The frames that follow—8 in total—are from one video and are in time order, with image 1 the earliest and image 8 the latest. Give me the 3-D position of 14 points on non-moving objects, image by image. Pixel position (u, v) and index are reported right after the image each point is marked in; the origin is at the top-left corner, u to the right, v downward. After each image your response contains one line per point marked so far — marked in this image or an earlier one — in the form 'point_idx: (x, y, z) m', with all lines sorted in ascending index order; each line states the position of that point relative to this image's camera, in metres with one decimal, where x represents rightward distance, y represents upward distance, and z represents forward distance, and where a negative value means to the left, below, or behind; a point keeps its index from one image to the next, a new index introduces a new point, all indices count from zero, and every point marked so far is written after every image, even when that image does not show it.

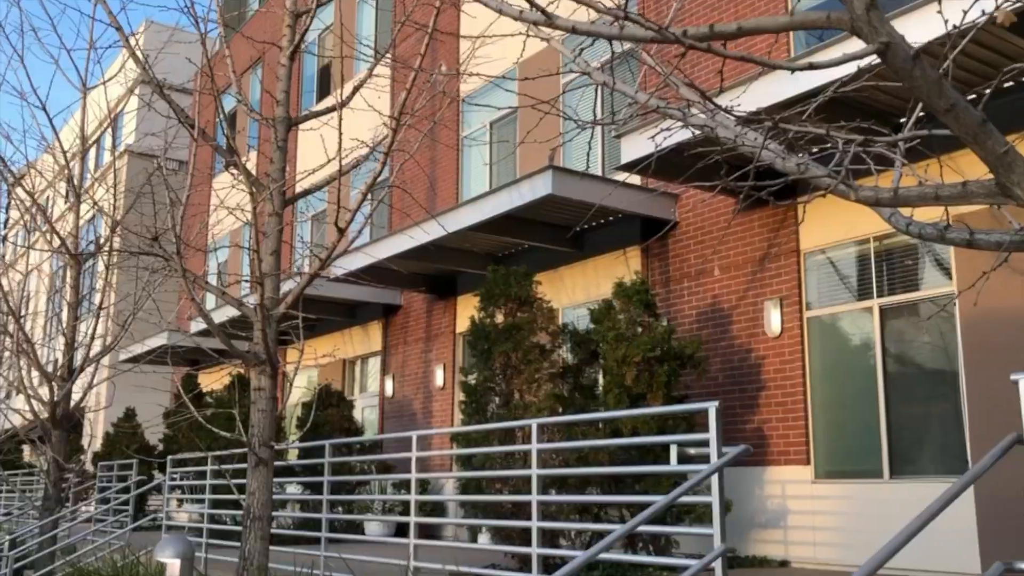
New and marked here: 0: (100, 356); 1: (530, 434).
0: (-5.0, -0.8, +11.5) m
1: (+0.2, -1.3, +8.3) m
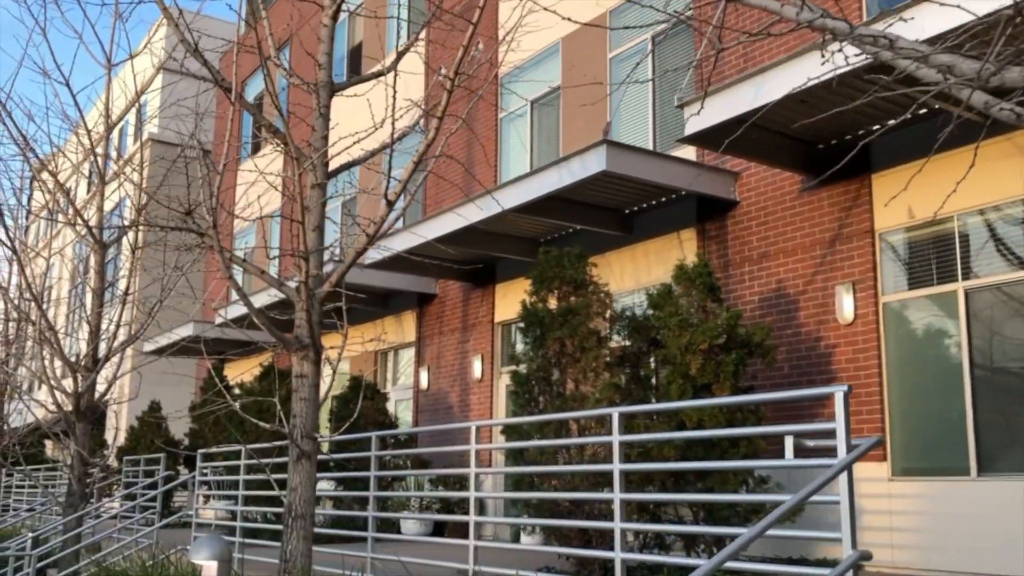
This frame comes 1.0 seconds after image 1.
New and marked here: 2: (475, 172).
0: (-4.5, -0.7, +11.0) m
1: (+0.6, -1.1, +7.7) m
2: (-0.6, +1.7, +13.9) m
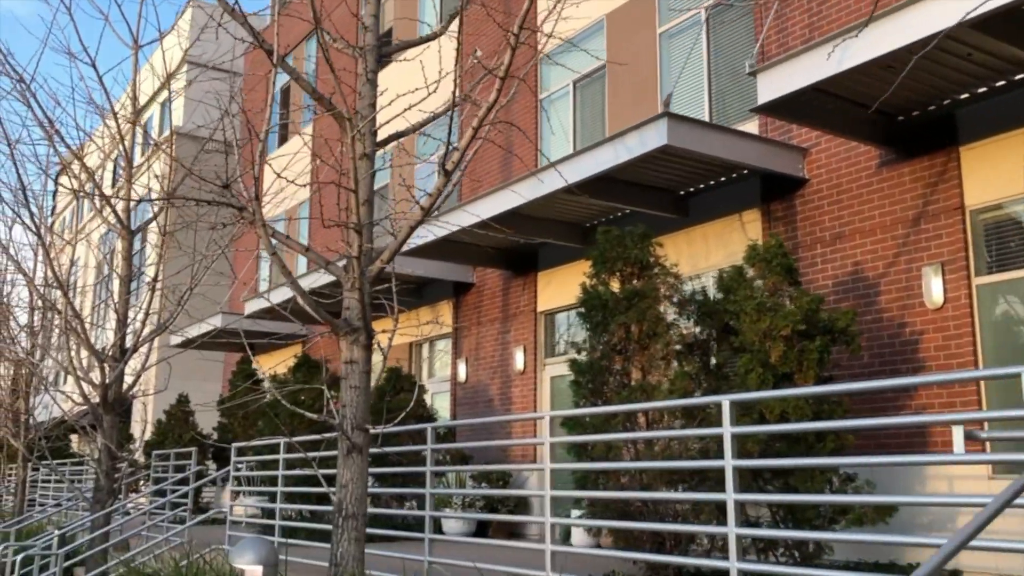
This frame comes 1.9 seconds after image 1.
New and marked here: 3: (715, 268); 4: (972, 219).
0: (-4.0, -0.5, +10.5) m
1: (+1.1, -1.0, +7.1) m
2: (0.0, +1.9, +13.3) m
3: (+2.1, +0.2, +9.7) m
4: (+3.7, +0.5, +7.5) m
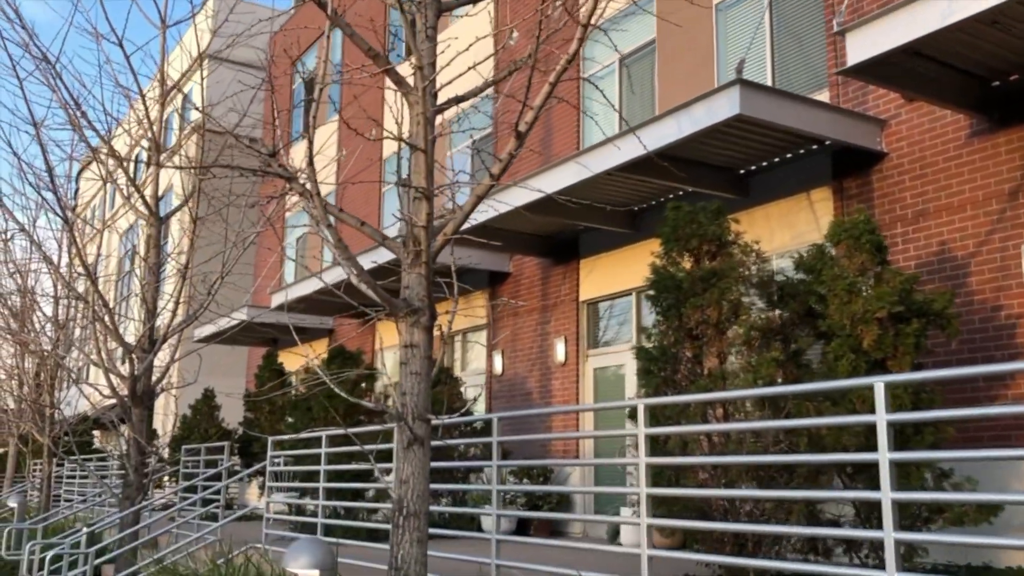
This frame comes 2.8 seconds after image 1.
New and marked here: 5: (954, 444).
0: (-3.5, -0.4, +10.0) m
1: (+1.5, -0.8, +6.5) m
2: (+0.6, +2.0, +12.7) m
3: (+2.6, +0.4, +9.1) m
4: (+4.1, +0.7, +6.9) m
5: (+3.0, -1.0, +6.3) m
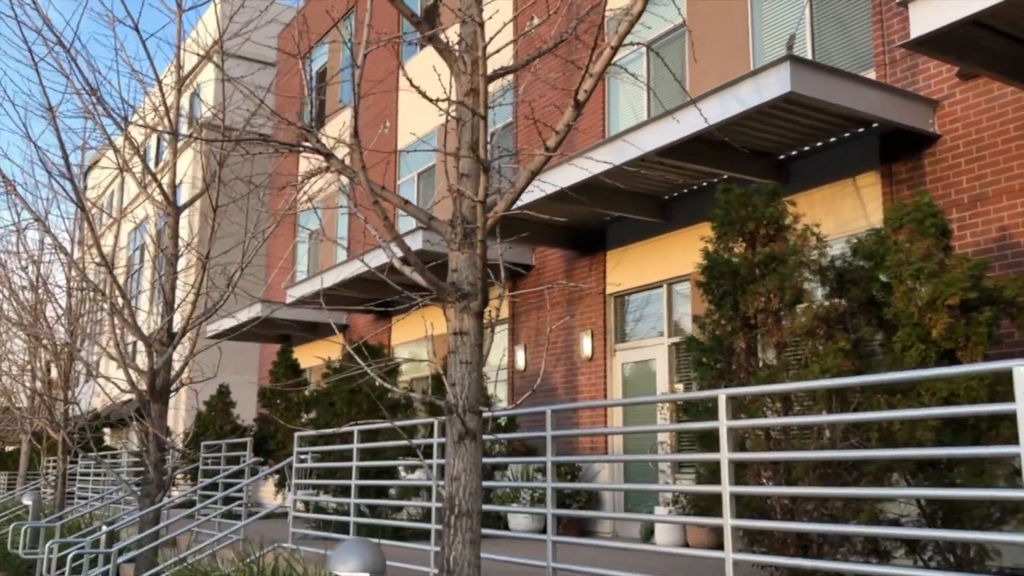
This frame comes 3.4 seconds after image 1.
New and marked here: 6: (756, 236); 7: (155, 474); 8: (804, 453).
0: (-3.1, -0.3, +9.7) m
1: (+1.8, -0.8, +6.2) m
2: (+0.9, +2.1, +12.4) m
3: (+2.9, +0.5, +8.7) m
4: (+4.4, +0.8, +6.5) m
5: (+3.3, -1.0, +6.0) m
6: (+1.7, +0.4, +6.5) m
7: (-3.4, -1.8, +9.1) m
8: (+1.7, -1.0, +5.6) m
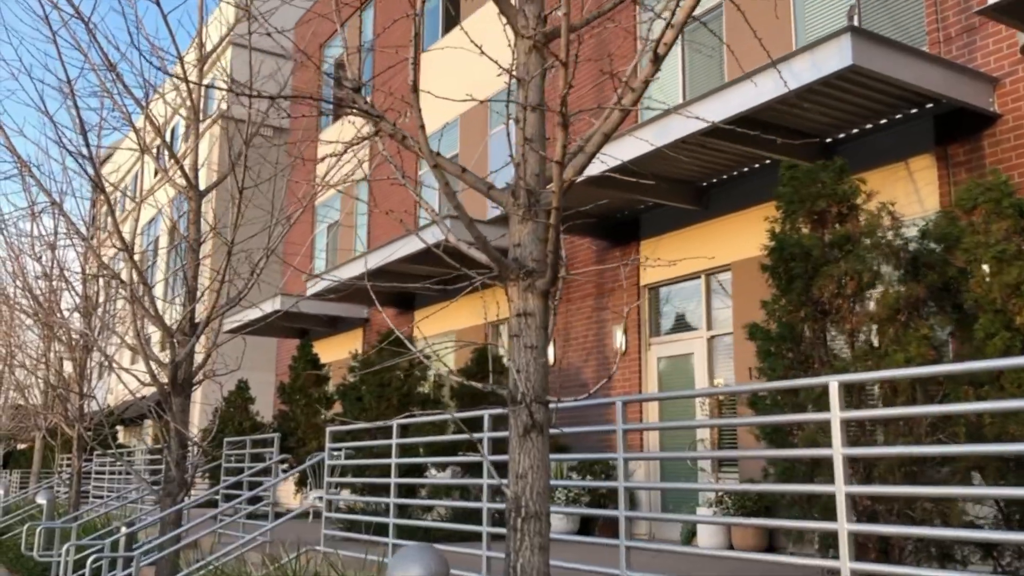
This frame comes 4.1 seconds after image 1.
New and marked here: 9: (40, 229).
0: (-2.8, -0.2, +9.3) m
1: (+2.2, -0.7, +5.8) m
2: (+1.3, +2.2, +12.0) m
3: (+3.3, +0.6, +8.3) m
4: (+4.8, +0.9, +6.1) m
5: (+3.6, -0.9, +5.5) m
6: (+2.0, +0.5, +6.0) m
7: (-3.1, -1.7, +8.7) m
8: (+2.1, -0.9, +5.2) m
9: (-5.3, +0.7, +10.5) m
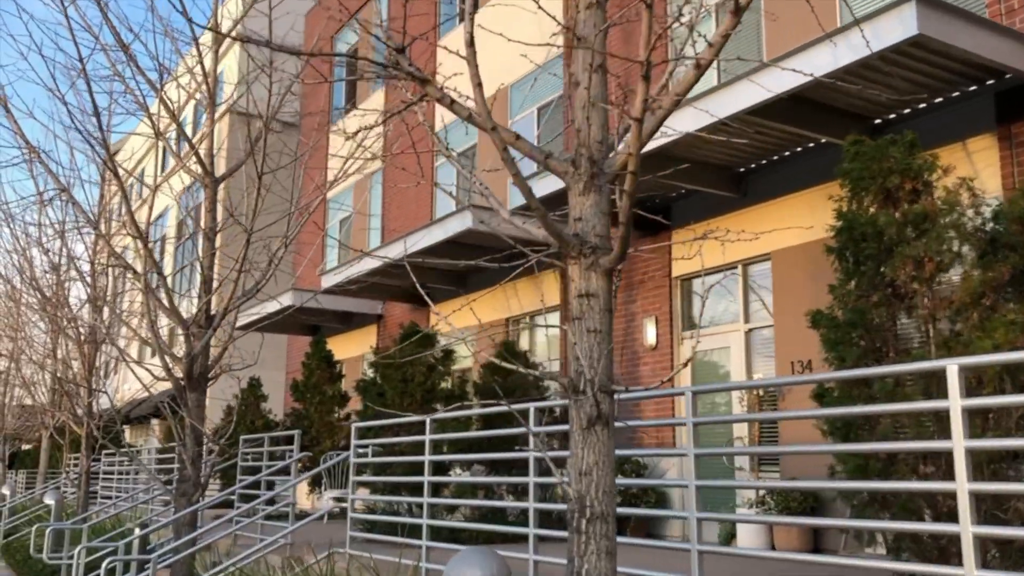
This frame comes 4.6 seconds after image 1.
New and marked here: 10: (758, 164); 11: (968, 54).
0: (-2.5, -0.1, +8.9) m
1: (+2.4, -0.6, +5.3) m
2: (+1.6, +2.3, +11.5) m
3: (+3.5, +0.7, +7.8) m
4: (+5.0, +1.0, +5.6) m
5: (+3.9, -0.8, +5.1) m
6: (+2.3, +0.6, +5.6) m
7: (-2.8, -1.6, +8.3) m
8: (+2.3, -0.8, +4.8) m
9: (-5.0, +0.7, +10.1) m
10: (+2.5, +1.2, +9.5) m
11: (+3.3, +1.6, +6.7) m
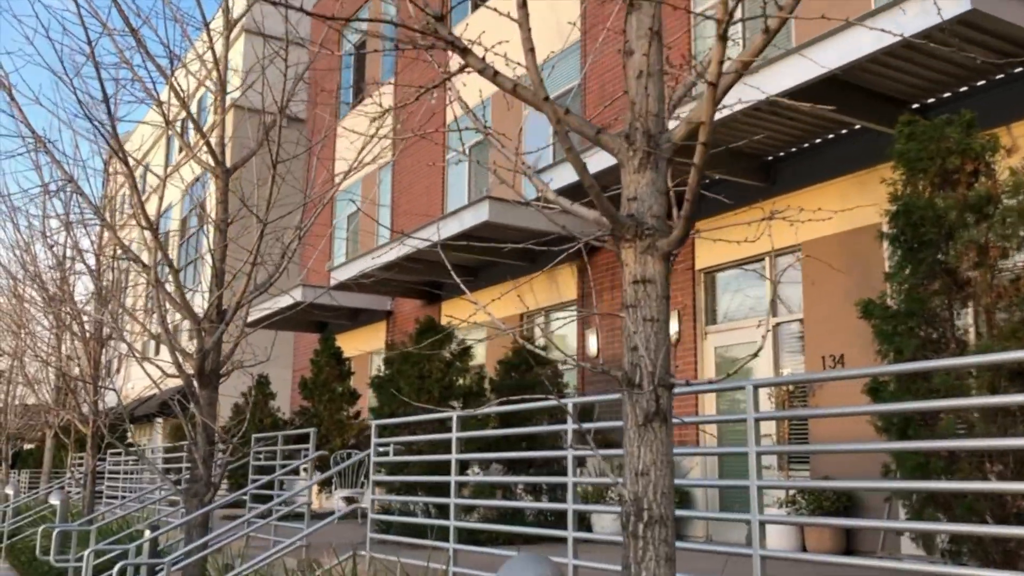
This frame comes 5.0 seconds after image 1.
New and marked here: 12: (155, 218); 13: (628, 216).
0: (-2.3, 0.0, +8.6) m
1: (+2.6, -0.5, +5.0) m
2: (+1.8, +2.4, +11.2) m
3: (+3.7, +0.7, +7.5) m
4: (+5.2, +1.1, +5.3) m
5: (+4.1, -0.7, +4.8) m
6: (+2.5, +0.6, +5.3) m
7: (-2.6, -1.5, +8.0) m
8: (+2.5, -0.7, +4.5) m
9: (-4.8, +0.8, +9.8) m
10: (+2.7, +1.3, +9.2) m
11: (+3.5, +1.7, +6.4) m
12: (-3.4, +0.6, +8.9) m
13: (+0.5, +0.3, +3.8) m
